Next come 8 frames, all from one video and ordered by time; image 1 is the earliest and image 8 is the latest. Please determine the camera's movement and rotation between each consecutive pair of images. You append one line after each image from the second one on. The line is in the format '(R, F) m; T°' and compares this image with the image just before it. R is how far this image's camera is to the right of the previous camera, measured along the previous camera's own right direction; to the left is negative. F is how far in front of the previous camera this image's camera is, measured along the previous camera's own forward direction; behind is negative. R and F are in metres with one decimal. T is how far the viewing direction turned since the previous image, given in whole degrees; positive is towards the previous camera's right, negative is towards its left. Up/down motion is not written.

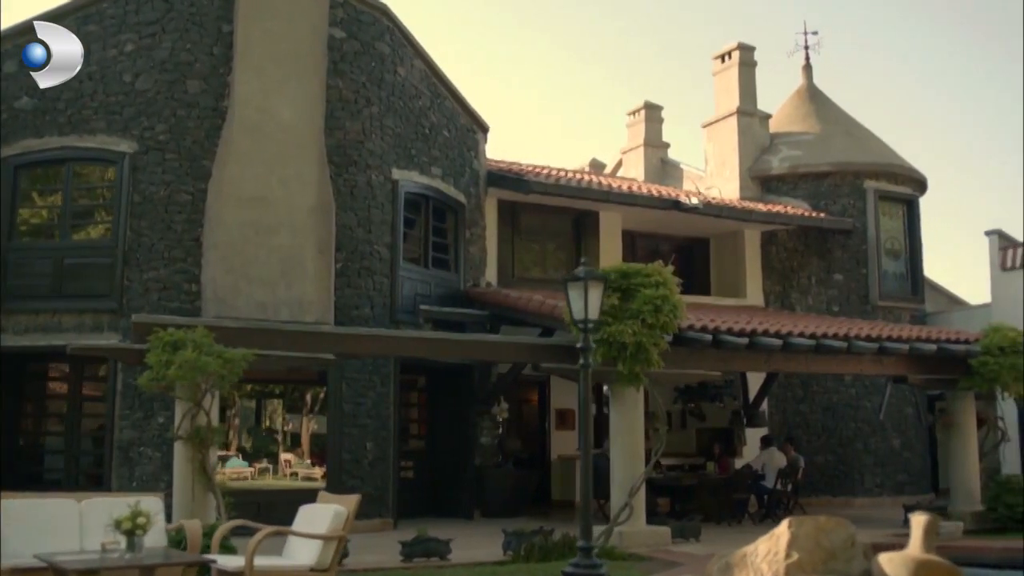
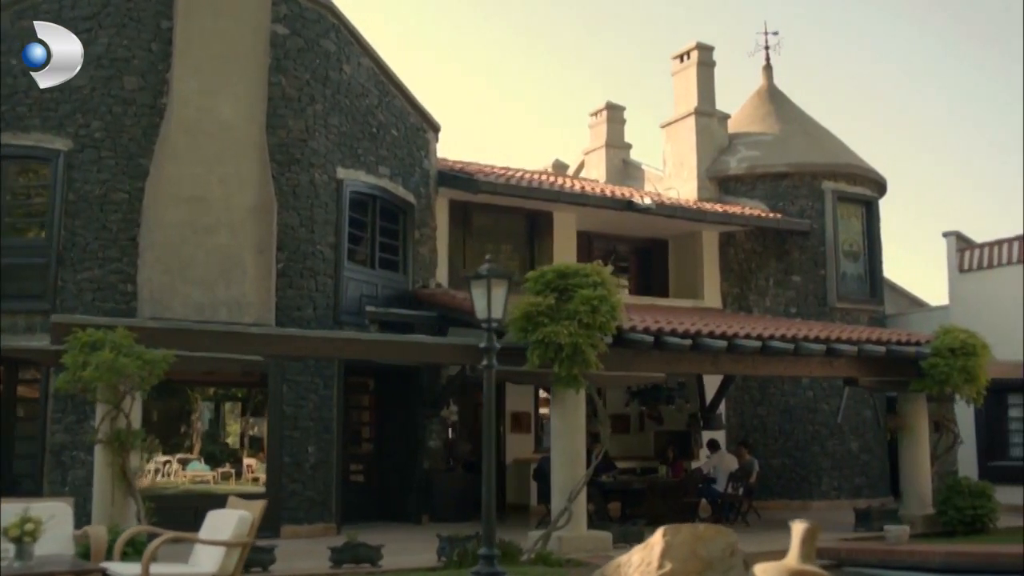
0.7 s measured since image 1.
(+0.5, +0.2) m; +1°
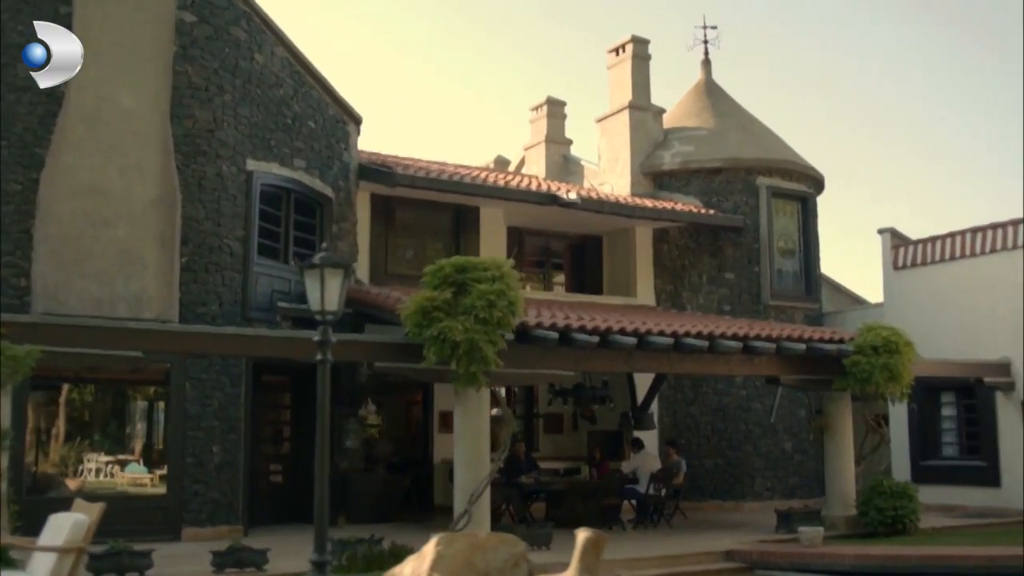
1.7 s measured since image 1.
(+0.8, +0.4) m; +1°
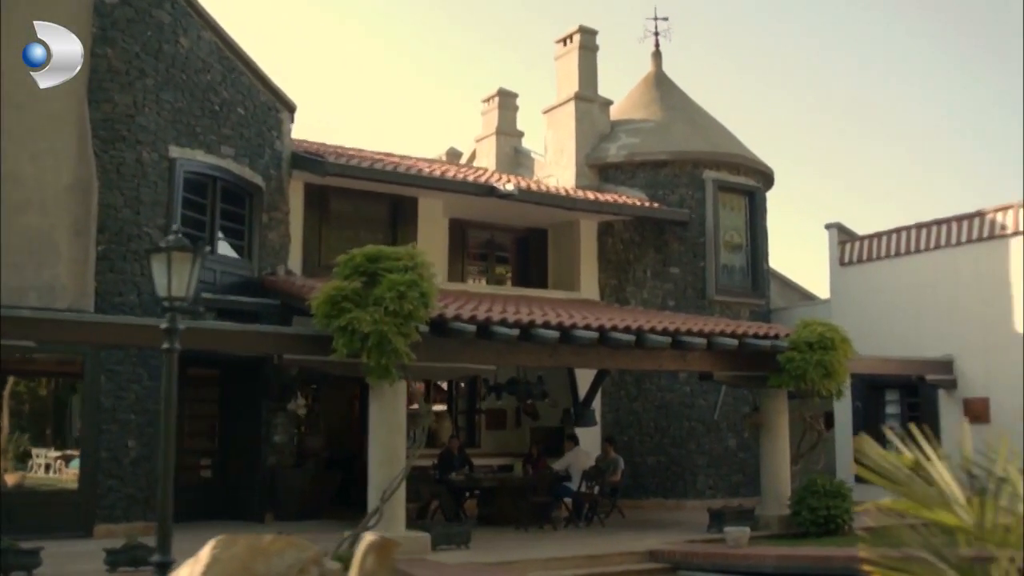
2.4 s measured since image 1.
(+0.7, +0.3) m; +1°
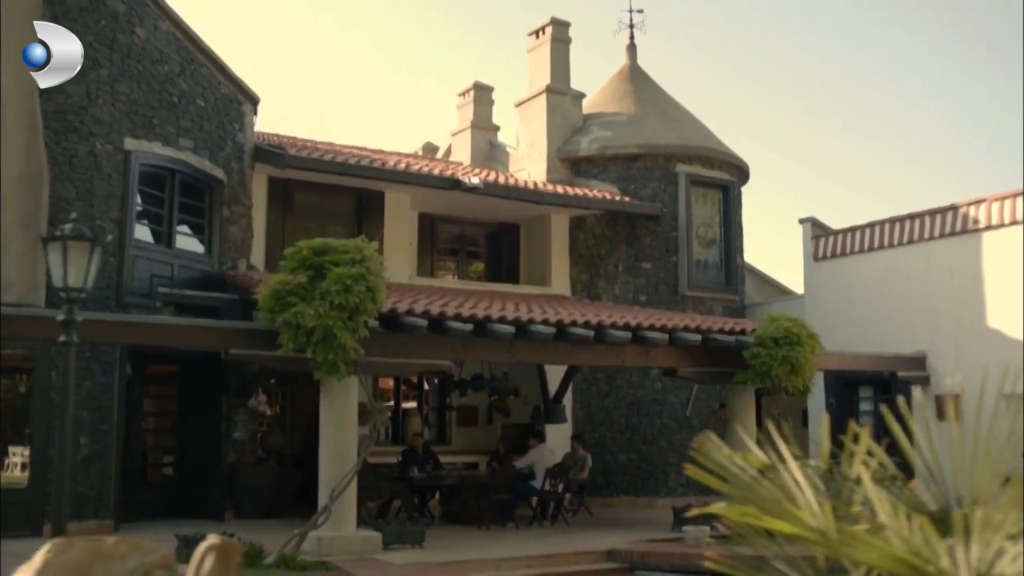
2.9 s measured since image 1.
(+0.4, +0.2) m; 0°
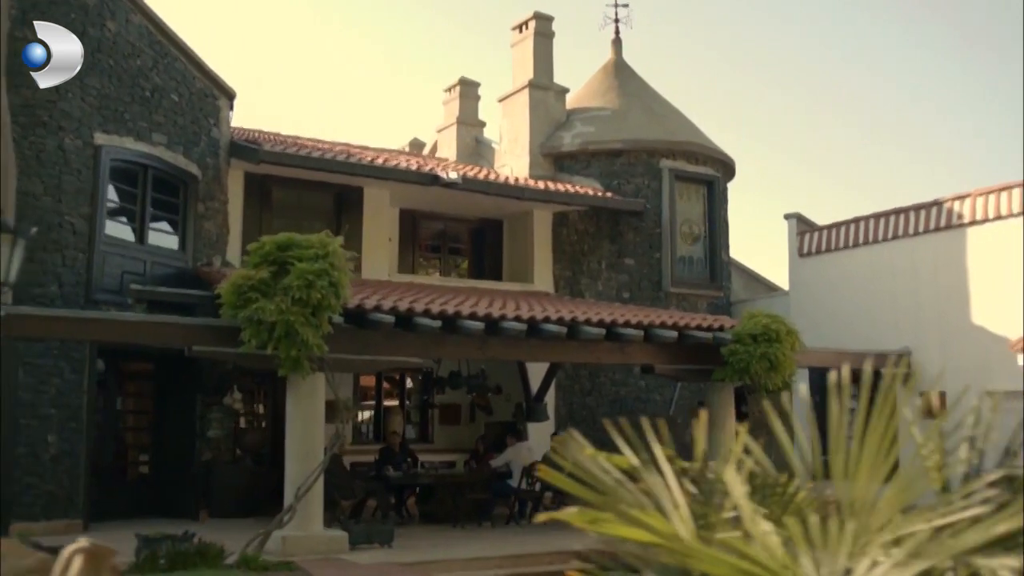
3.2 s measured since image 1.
(+0.3, +0.2) m; 0°
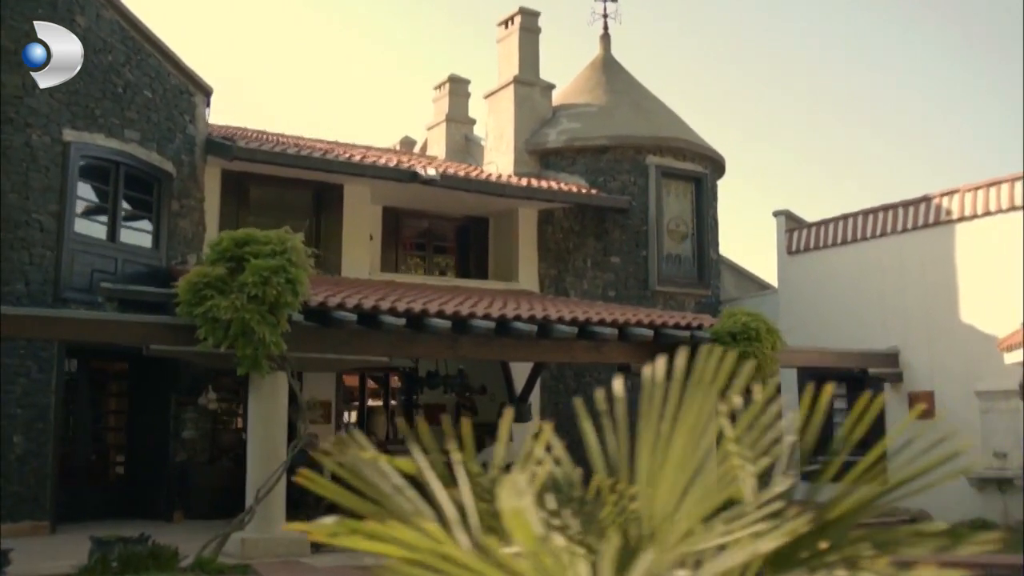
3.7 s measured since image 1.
(+0.5, +0.2) m; -1°
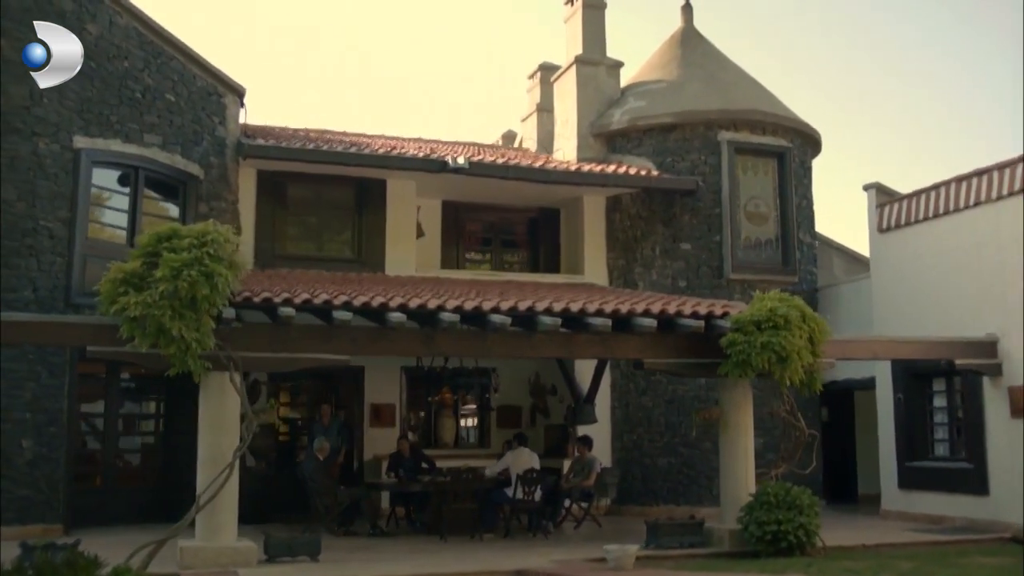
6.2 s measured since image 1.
(+2.5, +1.3) m; -12°
